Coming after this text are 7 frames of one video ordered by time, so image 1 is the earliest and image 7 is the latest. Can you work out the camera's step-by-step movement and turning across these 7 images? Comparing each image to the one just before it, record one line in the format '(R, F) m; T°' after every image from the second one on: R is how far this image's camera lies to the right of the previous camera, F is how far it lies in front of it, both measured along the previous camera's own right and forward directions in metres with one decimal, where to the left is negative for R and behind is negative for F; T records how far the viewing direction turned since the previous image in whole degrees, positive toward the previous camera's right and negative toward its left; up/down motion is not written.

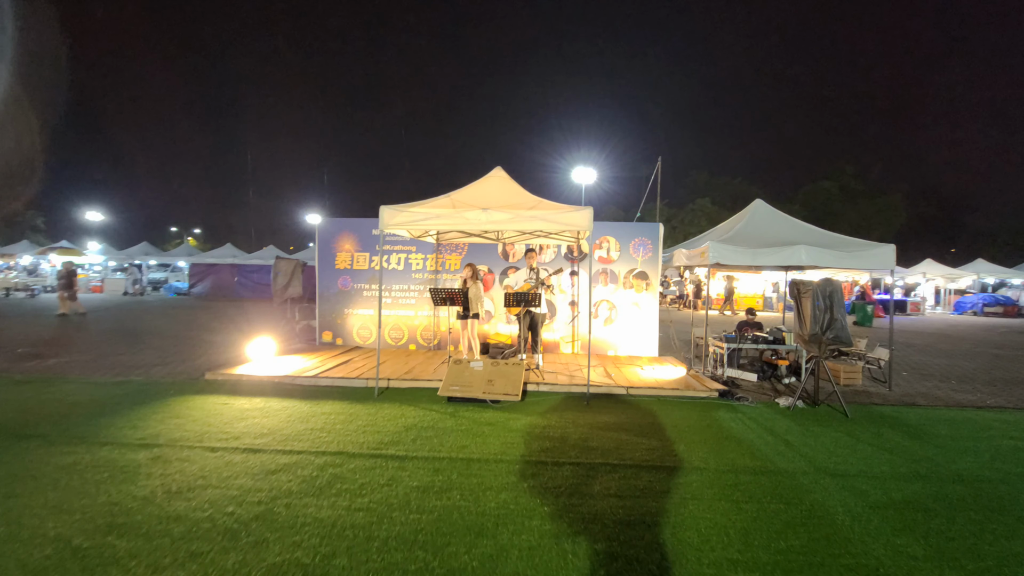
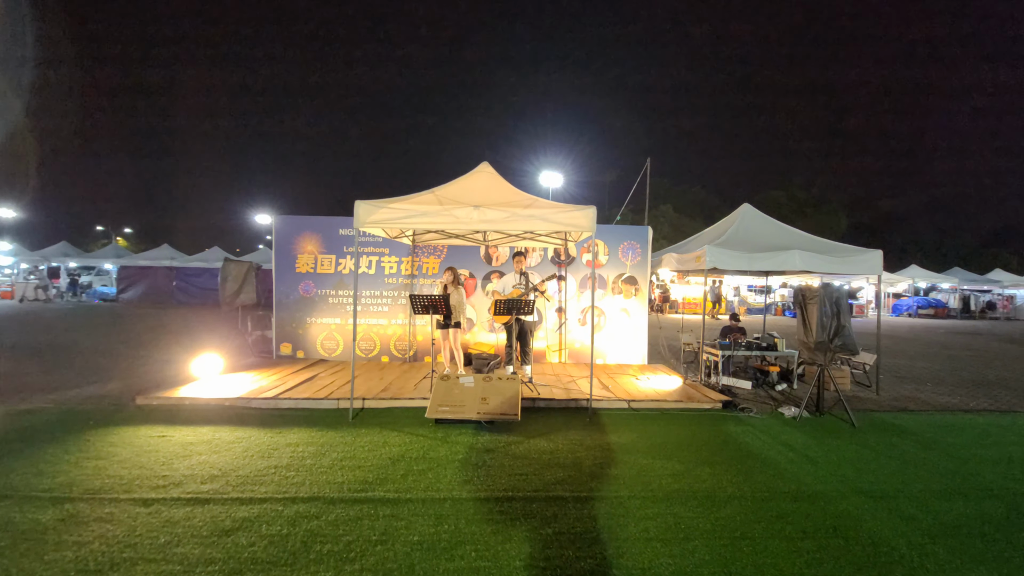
(-0.4, +0.6) m; +6°
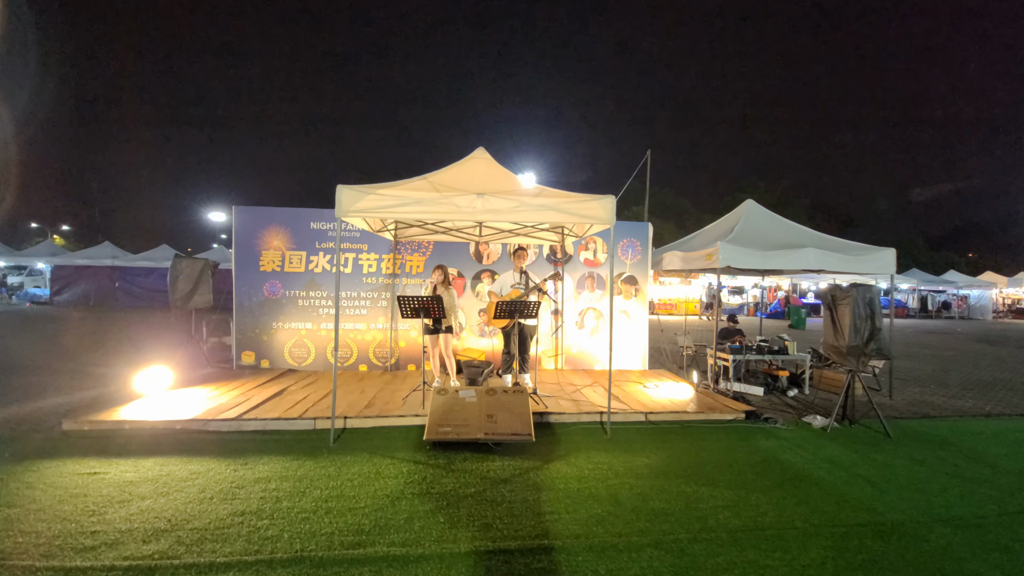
(-0.4, +0.6) m; +4°
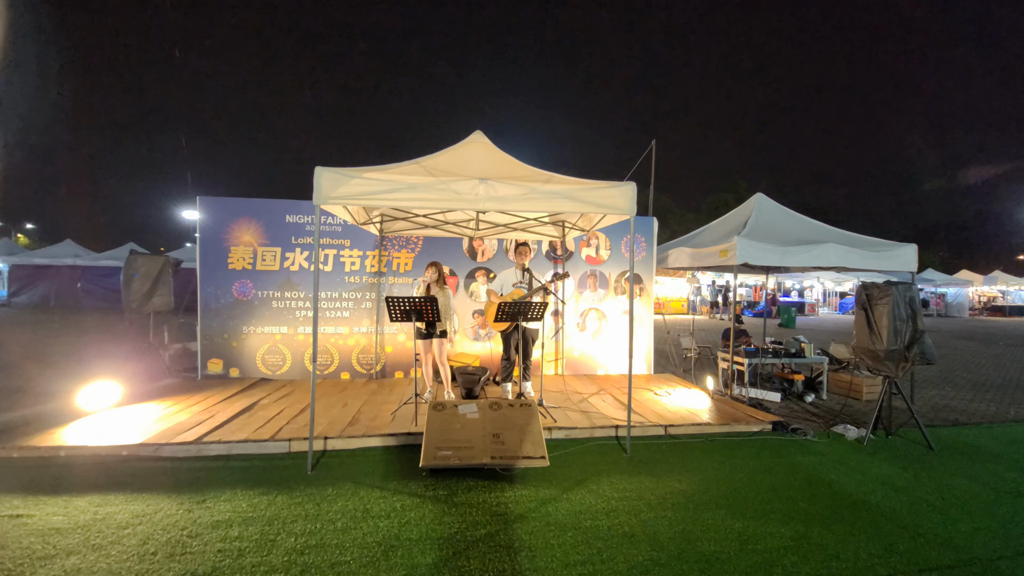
(-0.2, +0.6) m; +2°
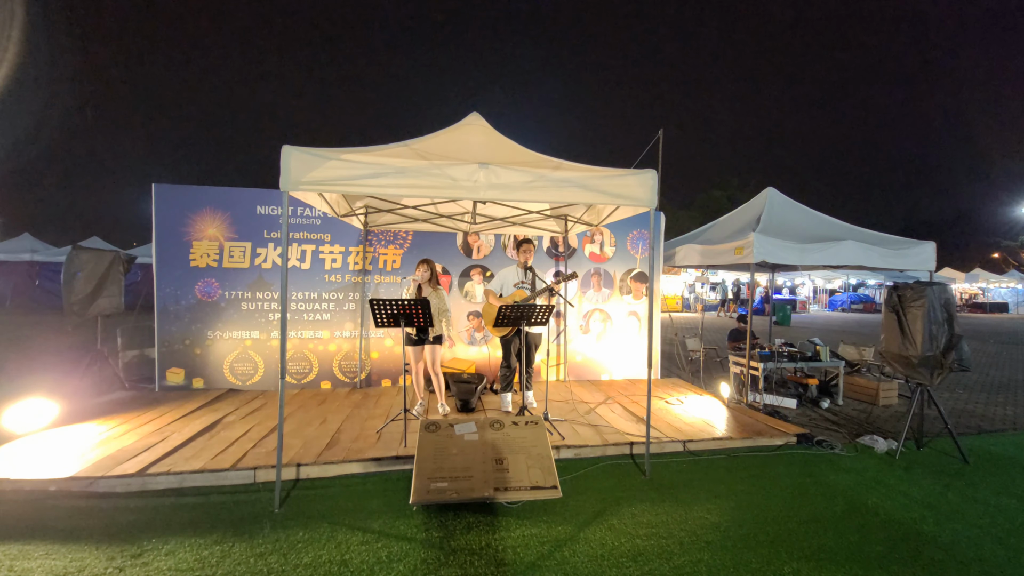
(-0.1, +0.5) m; +2°
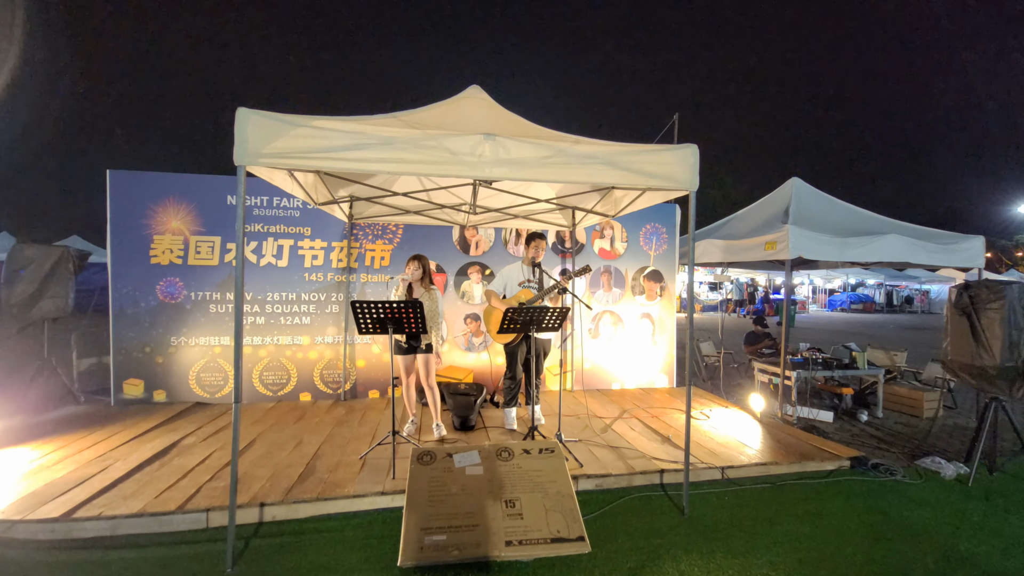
(-0.1, +0.6) m; +1°
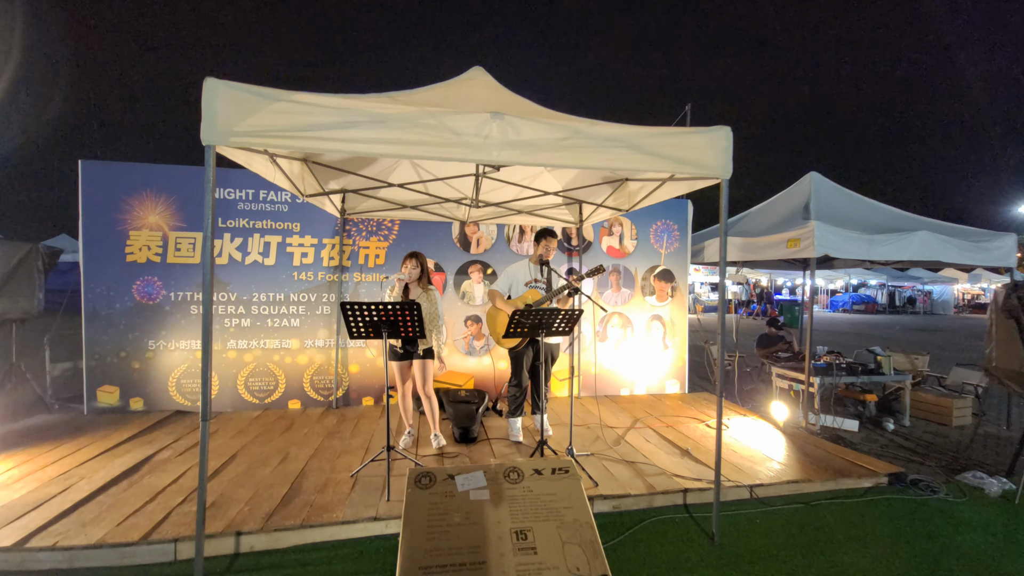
(-0.1, +0.3) m; 0°
